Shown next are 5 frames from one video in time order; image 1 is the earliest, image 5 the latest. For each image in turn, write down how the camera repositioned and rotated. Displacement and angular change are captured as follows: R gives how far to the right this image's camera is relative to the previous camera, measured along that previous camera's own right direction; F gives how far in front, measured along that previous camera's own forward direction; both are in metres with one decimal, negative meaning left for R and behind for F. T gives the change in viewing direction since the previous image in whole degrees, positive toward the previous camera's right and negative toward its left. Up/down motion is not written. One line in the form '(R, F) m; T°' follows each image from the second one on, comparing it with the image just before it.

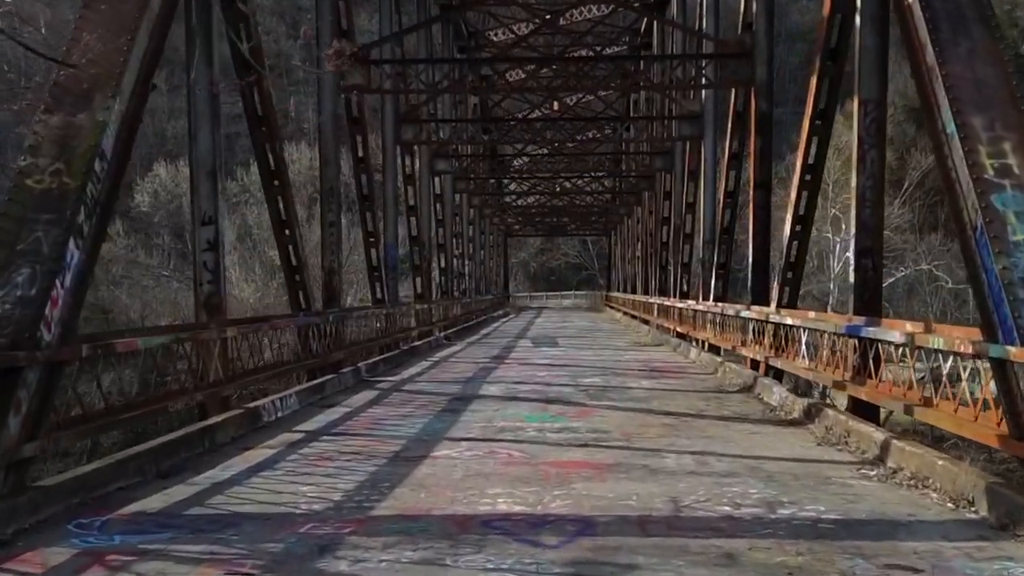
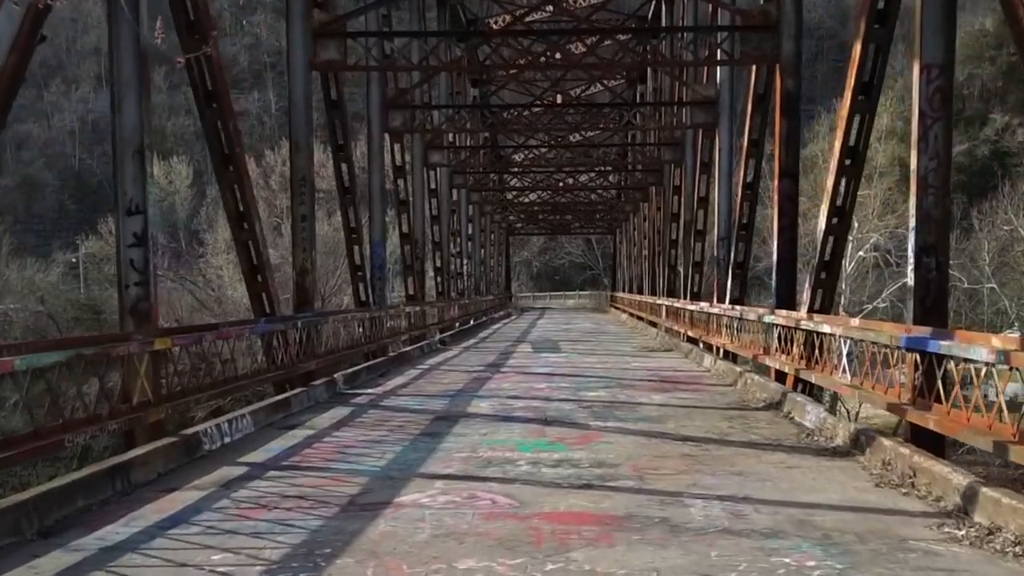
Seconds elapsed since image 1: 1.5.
(+0.1, +1.6) m; 0°
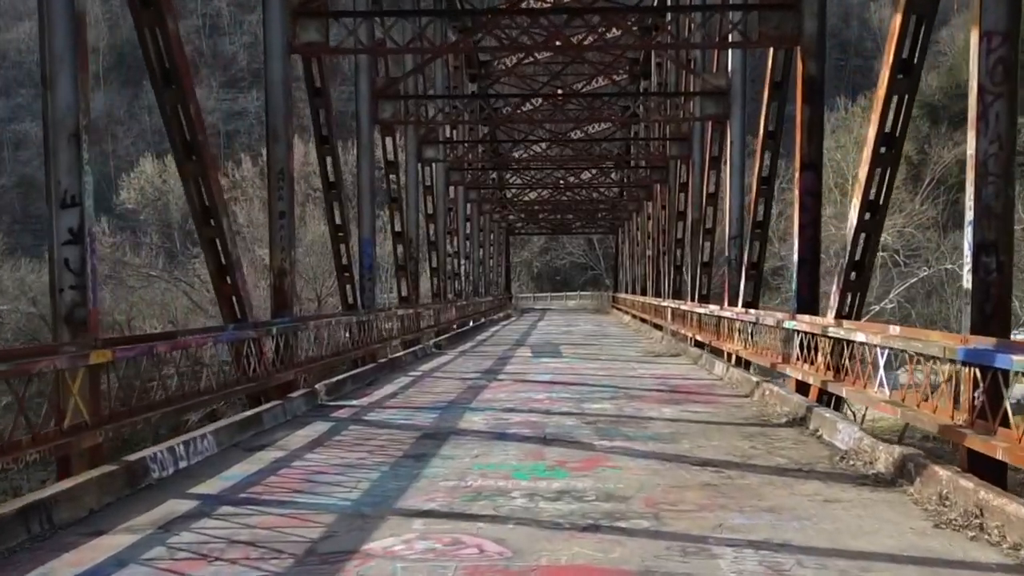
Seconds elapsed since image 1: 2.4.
(0.0, +1.1) m; 0°
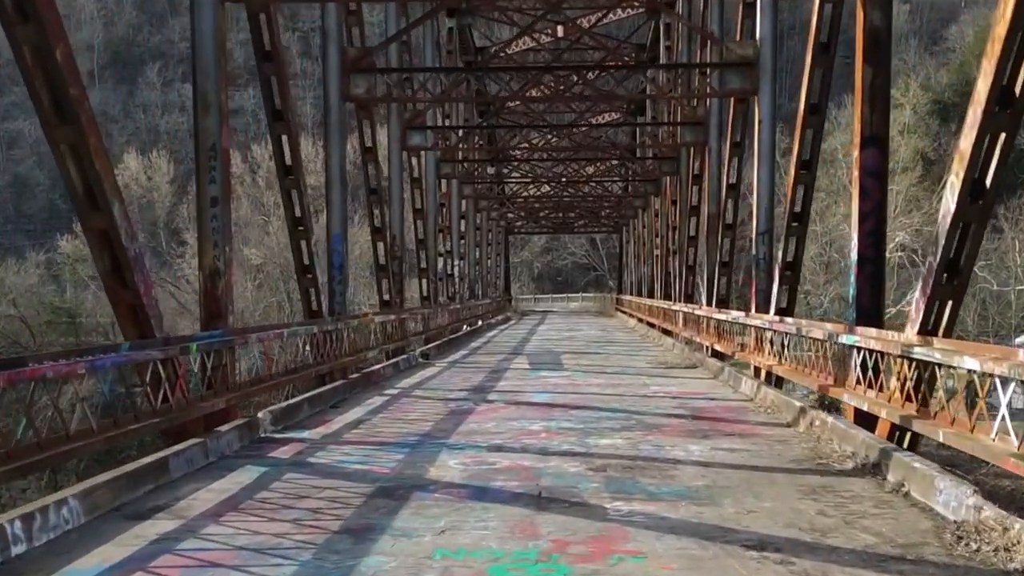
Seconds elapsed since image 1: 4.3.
(+0.1, +2.4) m; 0°
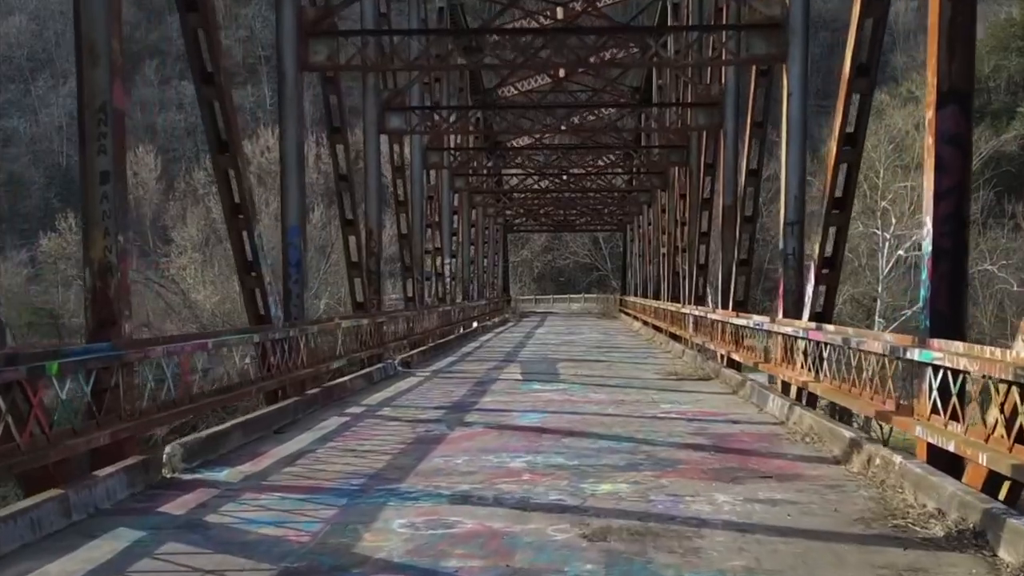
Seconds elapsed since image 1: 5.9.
(+0.2, +2.2) m; 0°
